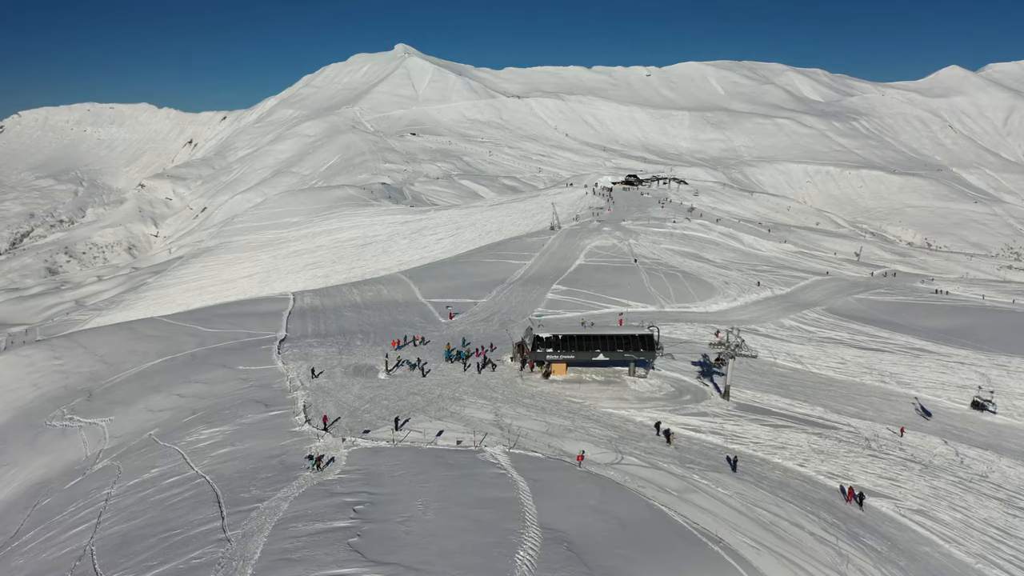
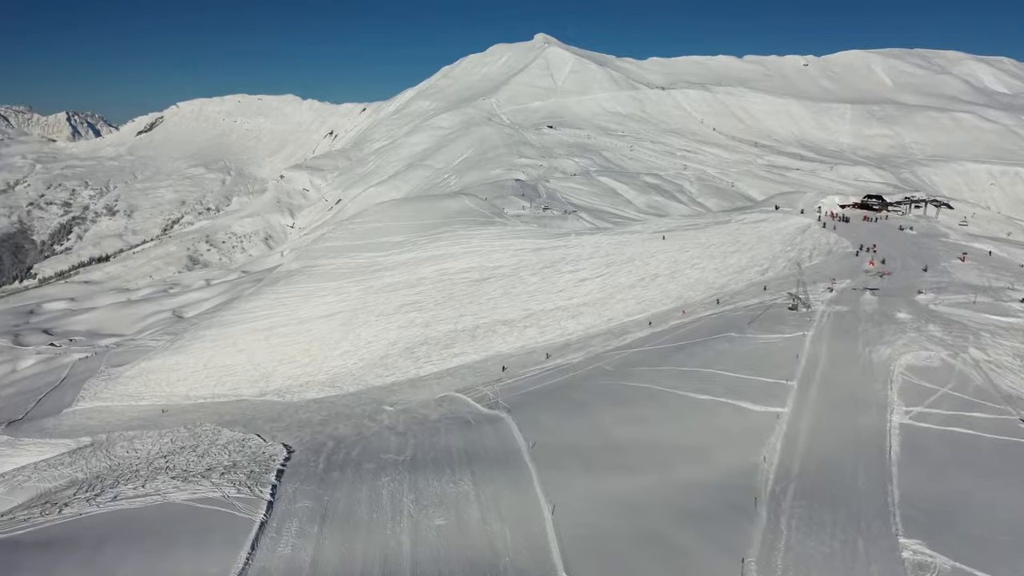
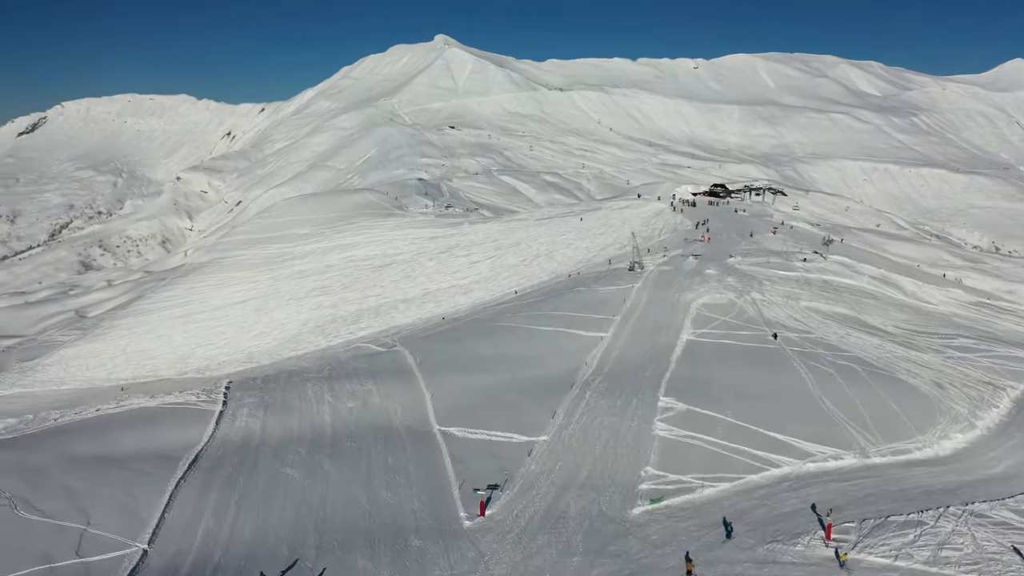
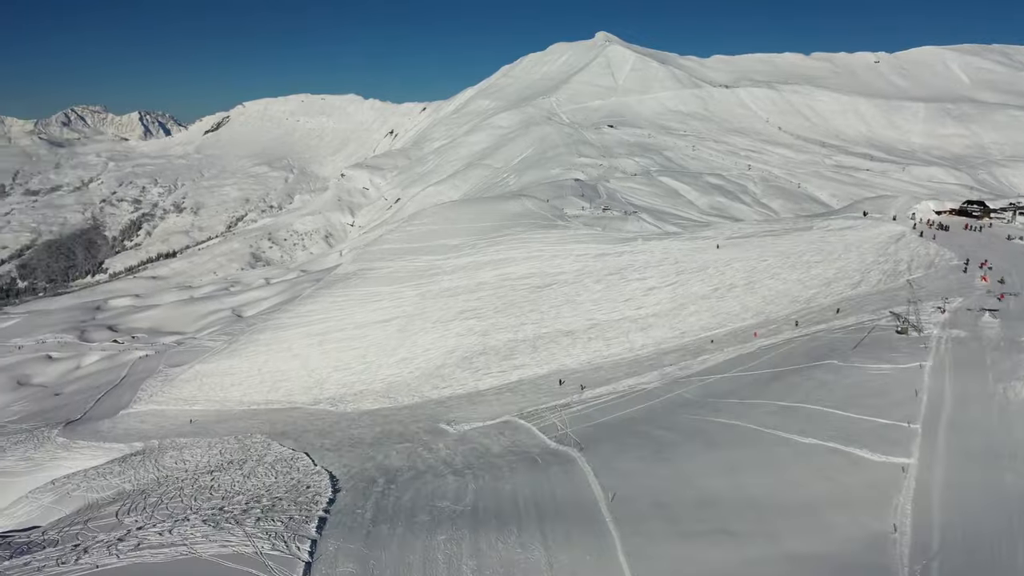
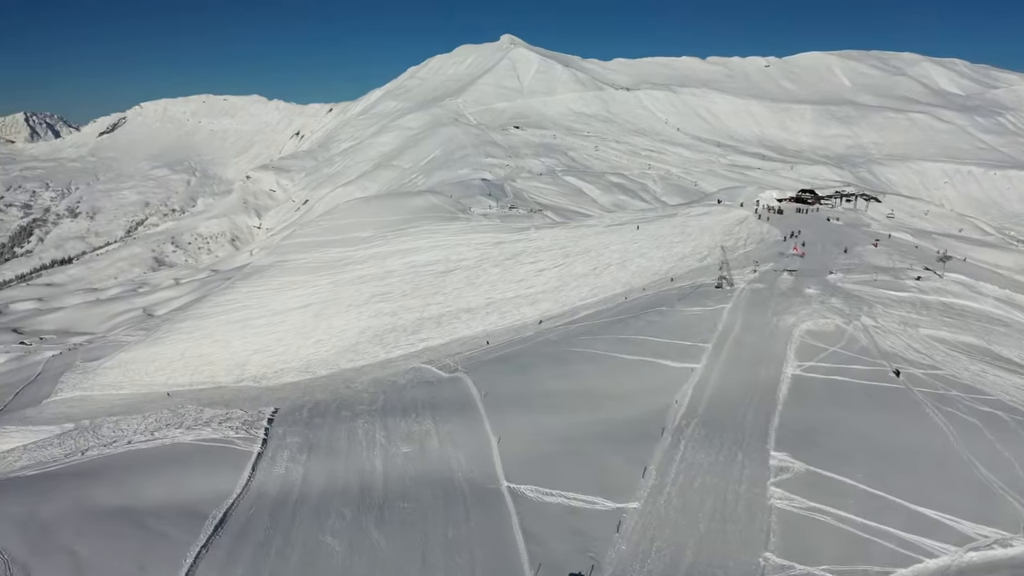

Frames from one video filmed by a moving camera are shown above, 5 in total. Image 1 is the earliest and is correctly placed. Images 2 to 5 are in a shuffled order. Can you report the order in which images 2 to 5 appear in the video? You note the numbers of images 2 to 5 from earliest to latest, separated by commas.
3, 5, 2, 4
